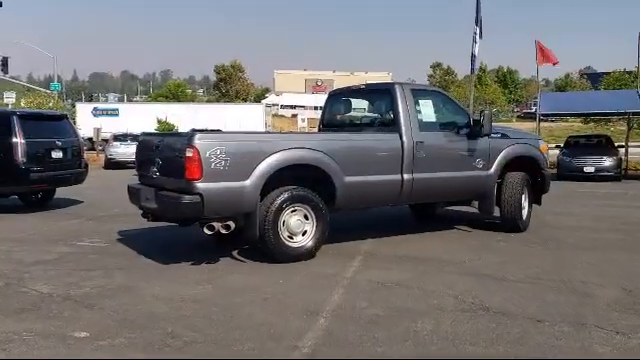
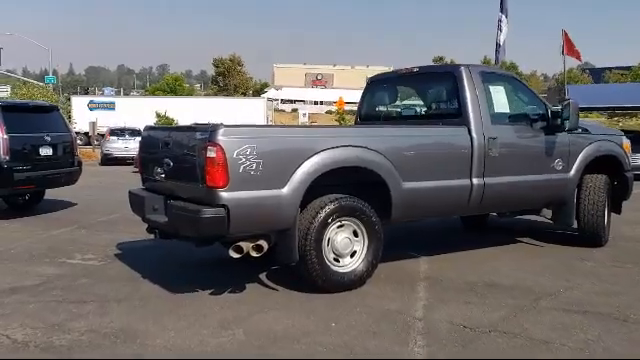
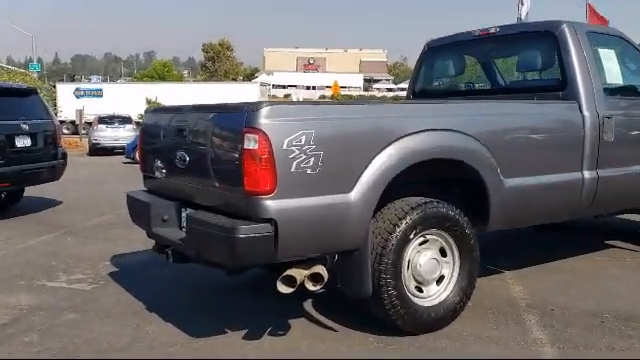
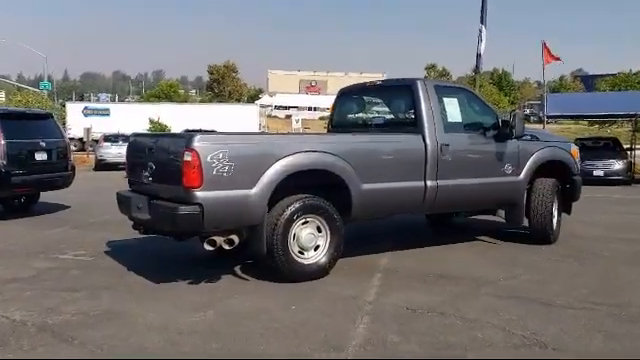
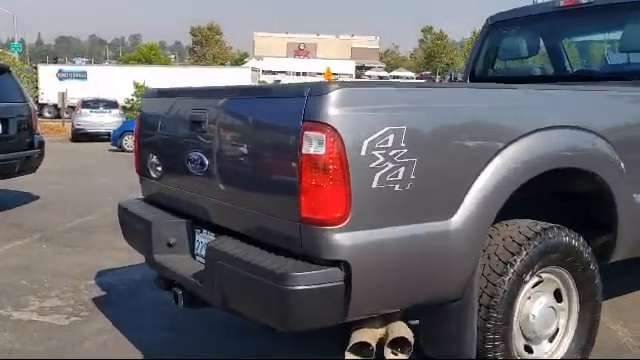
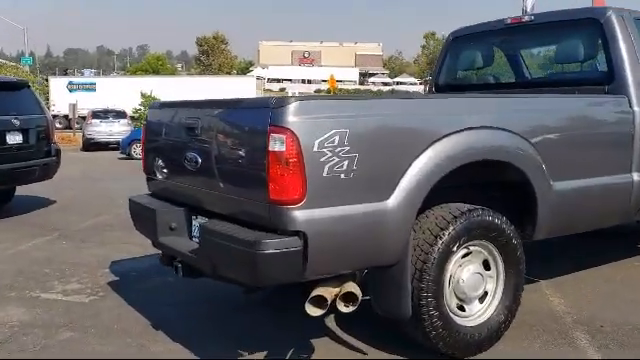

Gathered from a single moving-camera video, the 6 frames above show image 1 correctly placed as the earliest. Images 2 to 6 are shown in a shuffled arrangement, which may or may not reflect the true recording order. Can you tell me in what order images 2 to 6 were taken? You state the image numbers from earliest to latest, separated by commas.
4, 2, 3, 6, 5
